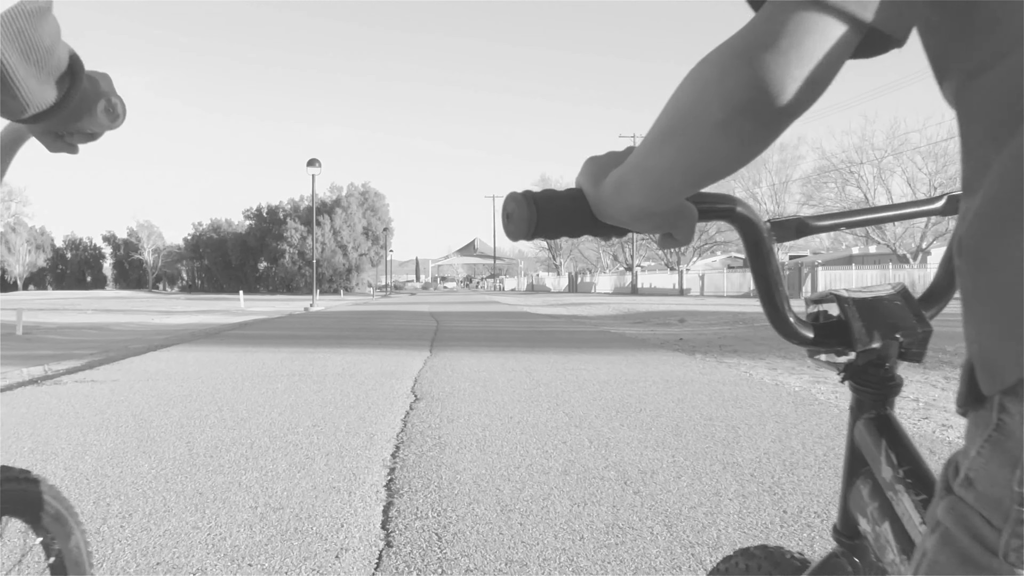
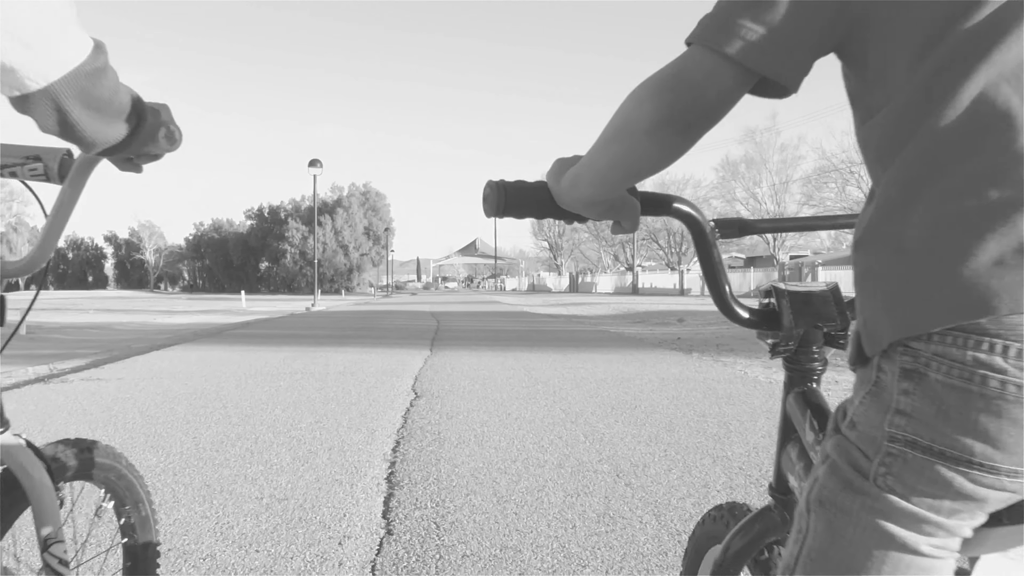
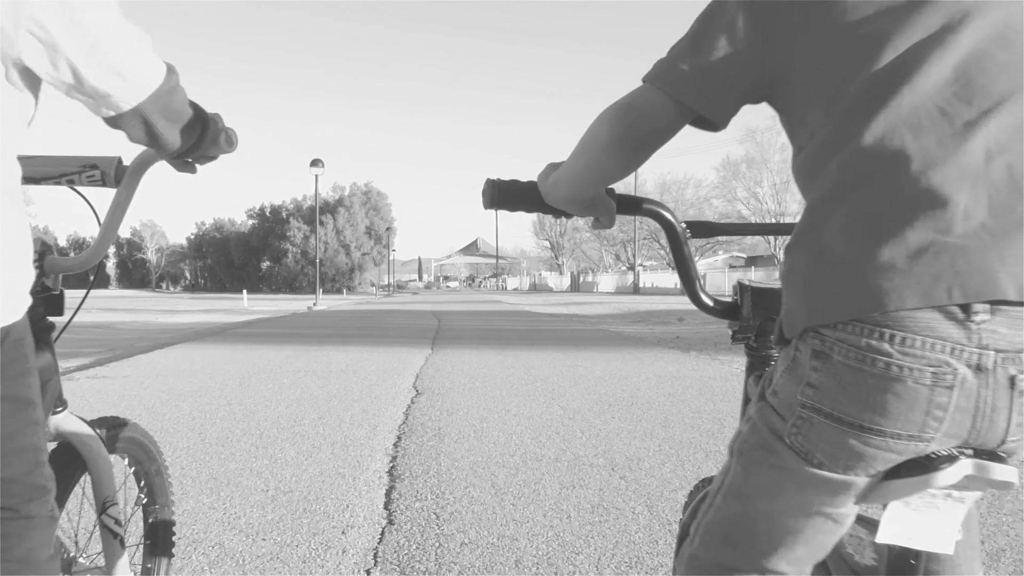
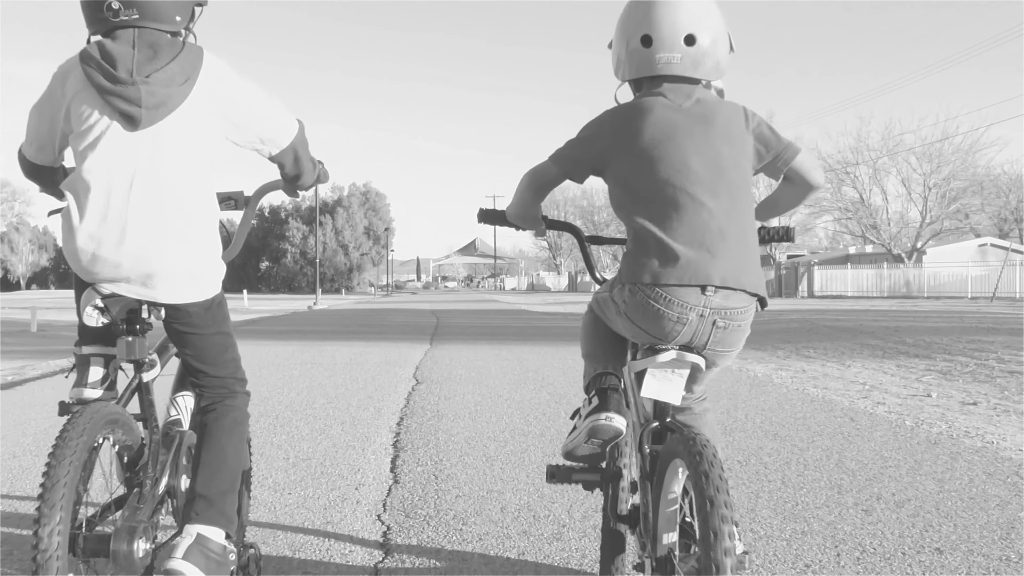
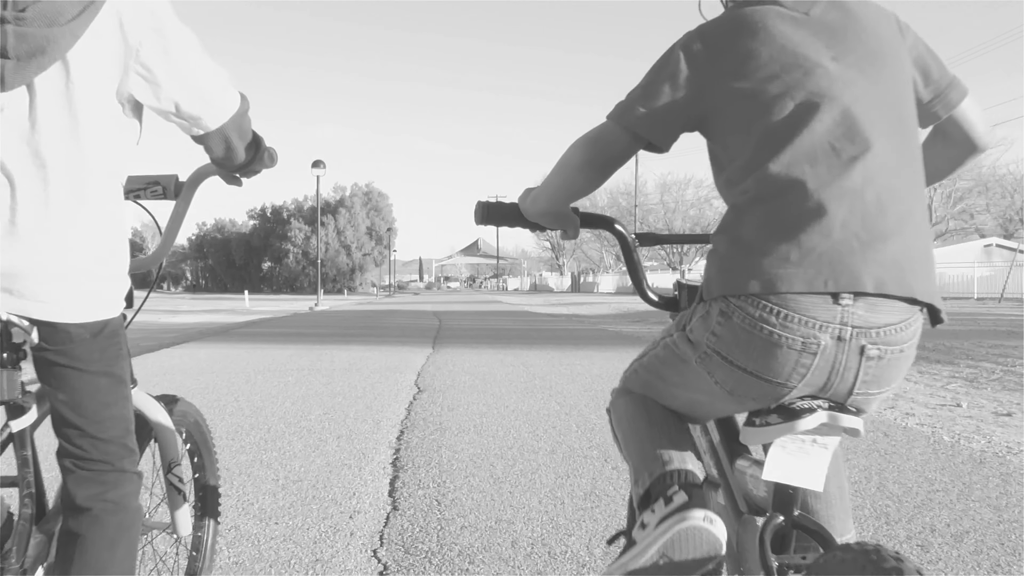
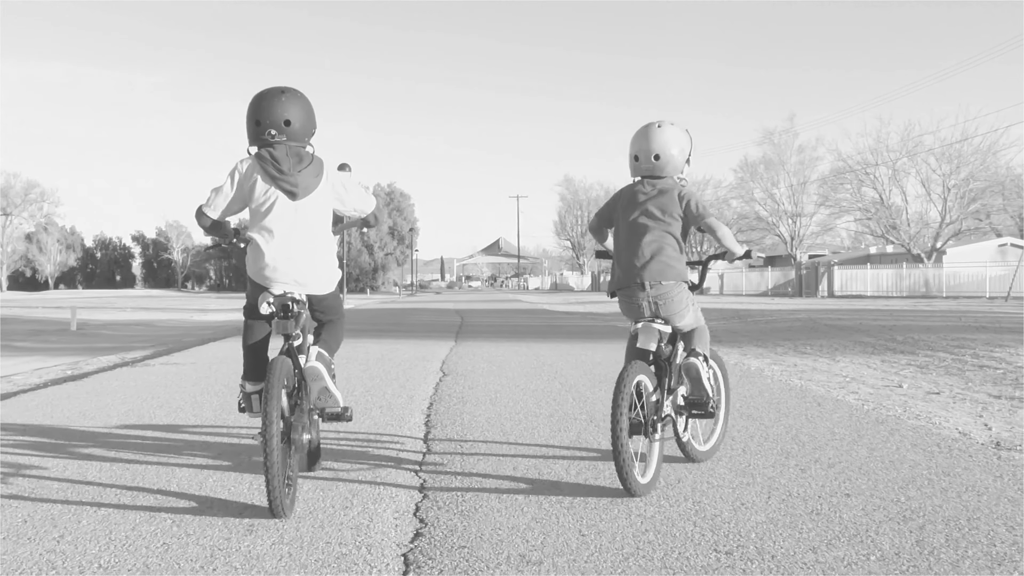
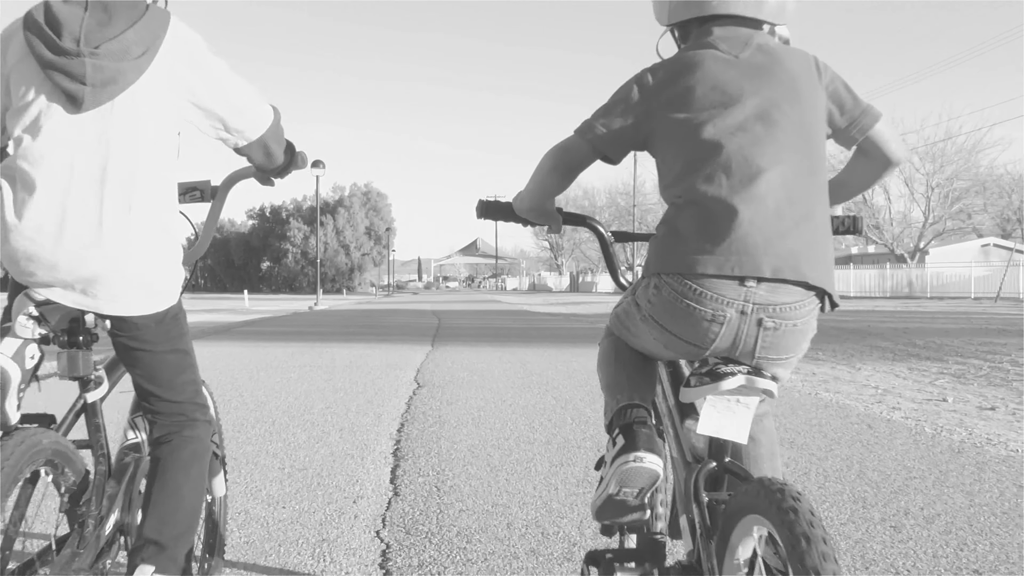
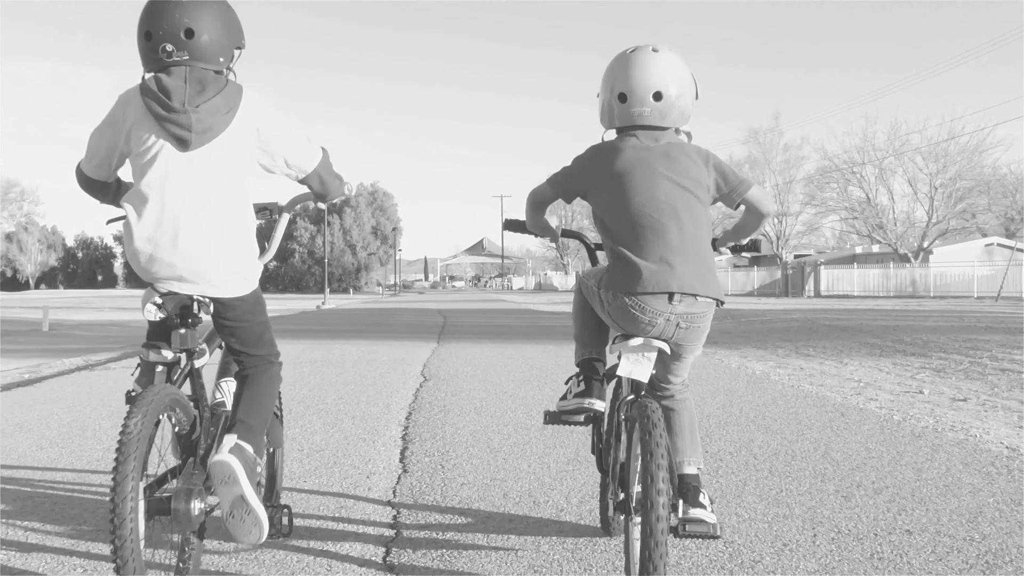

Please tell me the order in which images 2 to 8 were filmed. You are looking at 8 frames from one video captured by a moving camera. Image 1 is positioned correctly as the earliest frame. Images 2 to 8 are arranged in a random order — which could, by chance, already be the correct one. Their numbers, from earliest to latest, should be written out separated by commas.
2, 3, 5, 7, 4, 8, 6
